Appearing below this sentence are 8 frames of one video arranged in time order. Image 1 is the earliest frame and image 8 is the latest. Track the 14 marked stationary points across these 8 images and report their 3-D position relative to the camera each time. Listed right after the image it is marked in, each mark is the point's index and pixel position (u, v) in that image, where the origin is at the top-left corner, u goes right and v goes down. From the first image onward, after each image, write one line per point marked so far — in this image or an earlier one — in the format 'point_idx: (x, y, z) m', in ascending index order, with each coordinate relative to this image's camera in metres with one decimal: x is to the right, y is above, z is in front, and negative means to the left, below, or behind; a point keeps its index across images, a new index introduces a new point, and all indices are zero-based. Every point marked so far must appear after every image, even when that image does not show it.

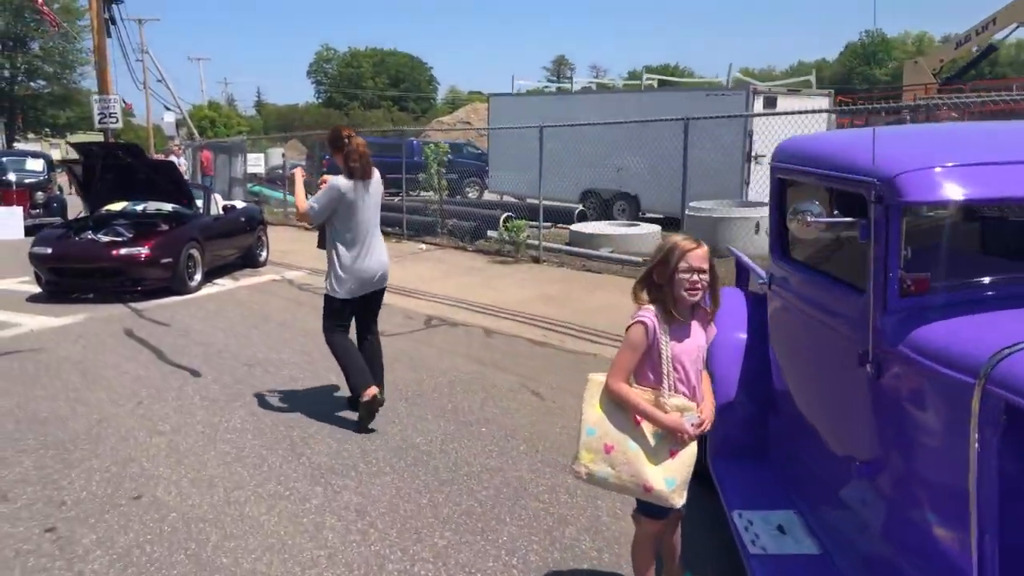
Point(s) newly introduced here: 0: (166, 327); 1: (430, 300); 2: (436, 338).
0: (-3.4, -0.4, +7.9) m
1: (-1.0, -0.1, +9.5) m
2: (-0.7, -0.5, +7.2) m
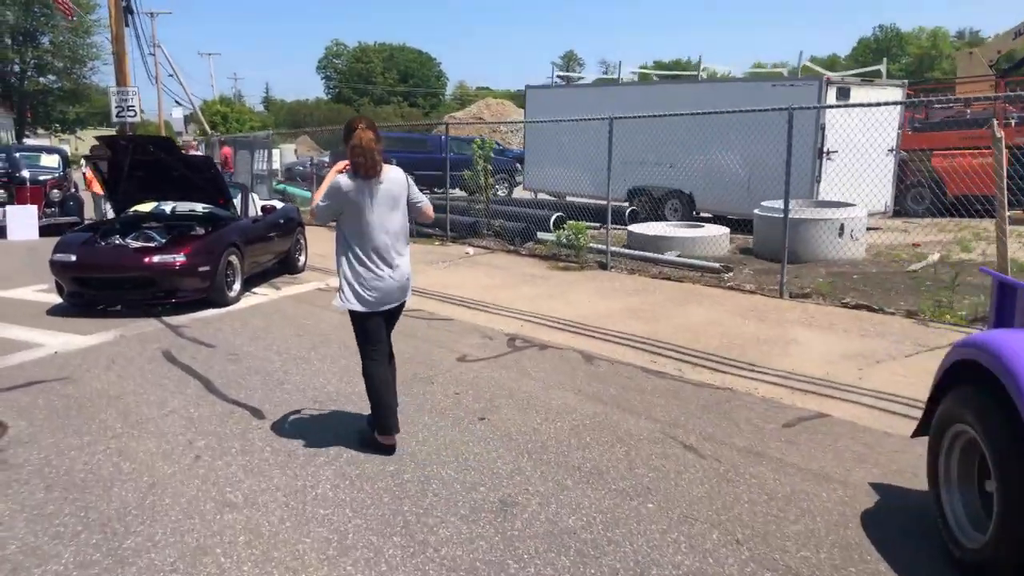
0: (-2.6, -0.5, +6.8) m
1: (-0.1, -0.3, +8.4) m
2: (+0.1, -0.6, +6.2) m
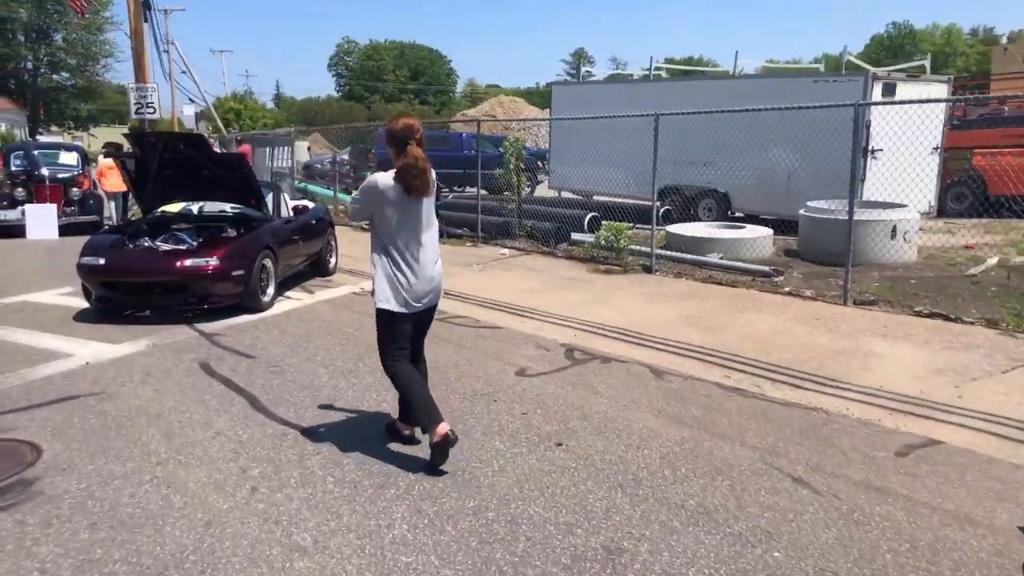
0: (-2.1, -0.6, +6.4) m
1: (+0.4, -0.3, +7.9) m
2: (+0.6, -0.7, +5.7) m
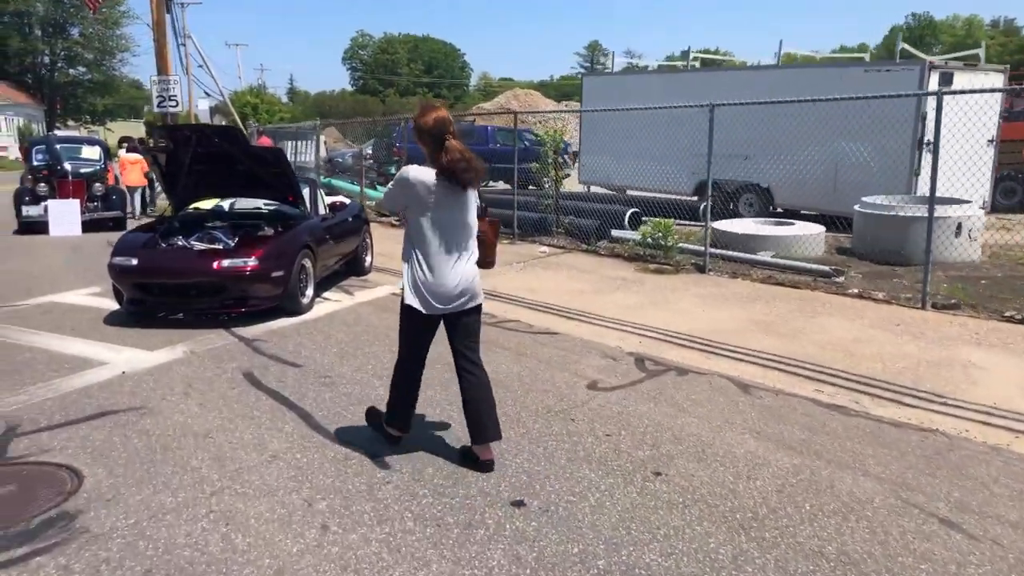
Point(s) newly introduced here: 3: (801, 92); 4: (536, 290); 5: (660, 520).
0: (-1.6, -0.6, +5.9) m
1: (+0.9, -0.3, +7.4) m
2: (+1.1, -0.7, +5.2) m
3: (+5.2, +3.5, +14.2) m
4: (+0.3, 0.0, +9.3) m
5: (+0.7, -1.0, +3.5) m
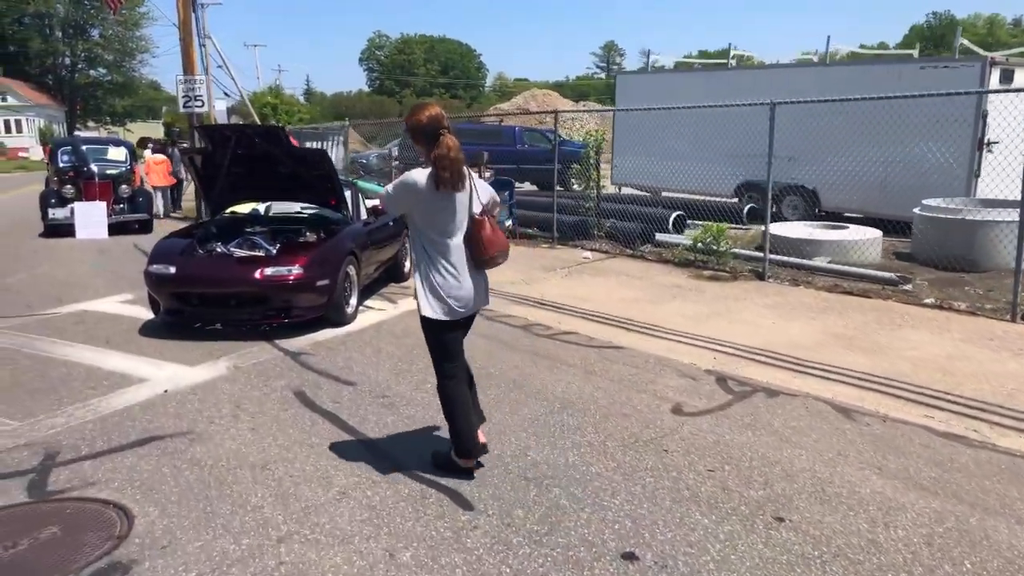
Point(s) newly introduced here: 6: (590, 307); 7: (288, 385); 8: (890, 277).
0: (-1.1, -0.7, +5.5) m
1: (+1.4, -0.4, +7.0) m
2: (+1.6, -0.8, +4.7) m
3: (+5.8, +3.4, +13.7) m
4: (+0.8, -0.1, +8.9) m
5: (+1.1, -1.1, +3.1) m
6: (+0.8, -0.2, +8.3) m
7: (-1.6, -0.7, +5.6) m
8: (+4.2, +0.1, +8.8) m
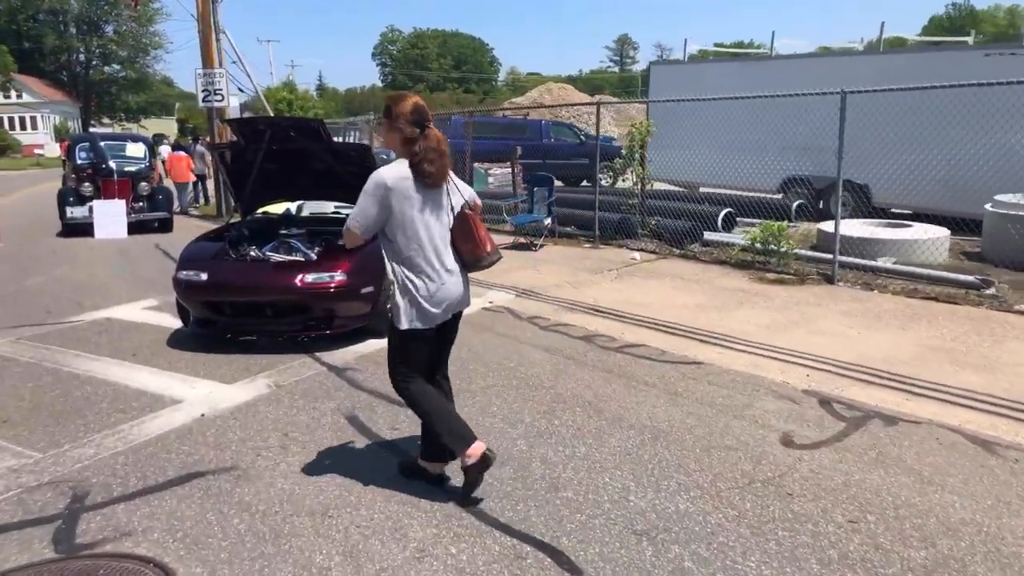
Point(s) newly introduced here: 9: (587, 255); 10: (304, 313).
0: (-0.6, -0.8, +4.9) m
1: (+1.9, -0.5, +6.3) m
2: (+2.0, -0.9, +4.1) m
3: (+6.4, +3.4, +12.9) m
4: (+1.4, -0.2, +8.2) m
5: (+1.6, -1.2, +2.4) m
6: (+1.3, -0.3, +7.7) m
7: (-1.1, -0.8, +5.0) m
8: (+4.7, +0.1, +8.2) m
9: (+1.0, +0.4, +10.7) m
10: (-1.7, -0.2, +6.4) m
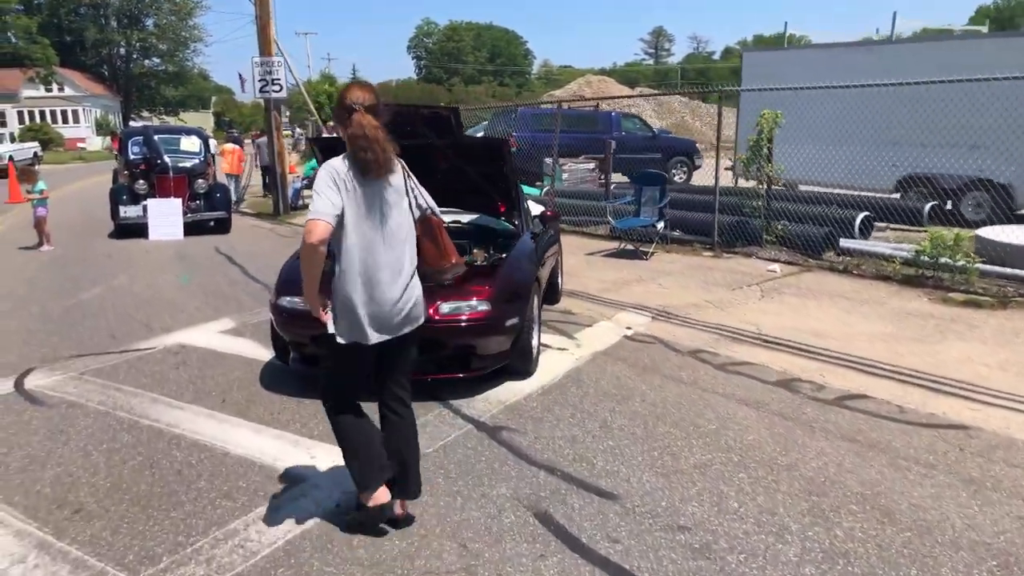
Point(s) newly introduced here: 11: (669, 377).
0: (+0.5, -1.0, +3.6) m
1: (+3.1, -0.7, +4.9) m
2: (+3.1, -1.1, +2.7) m
3: (+7.8, +3.2, +11.3) m
4: (+2.6, -0.4, +6.8) m
5: (+2.6, -1.5, +1.0) m
6: (+2.6, -0.5, +6.3) m
7: (0.0, -1.0, +3.7) m
8: (+6.0, -0.2, +6.6) m
9: (+2.4, +0.3, +9.3) m
10: (-0.5, -0.4, +5.1) m
11: (+1.1, -0.6, +5.5) m
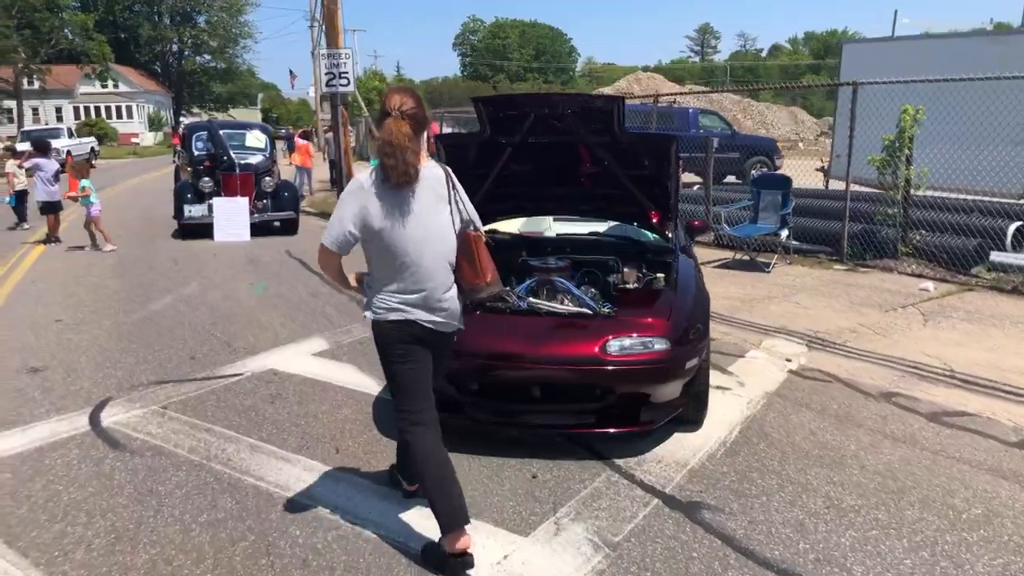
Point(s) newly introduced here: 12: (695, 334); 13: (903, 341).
0: (+1.4, -1.2, +2.5) m
1: (+4.0, -0.9, +3.7) m
2: (+4.0, -1.4, +1.5) m
3: (+9.1, +2.9, +9.9) m
4: (+3.6, -0.6, +5.7) m
5: (+3.3, -1.7, -0.1) m
6: (+3.6, -0.7, +5.2) m
7: (+0.9, -1.2, +2.7) m
8: (+7.0, -0.4, +5.3) m
9: (+3.5, +0.1, +8.2) m
10: (+0.5, -0.6, +4.1) m
11: (+2.1, -0.8, +4.4) m
12: (+1.0, -0.2, +4.3) m
13: (+3.2, -0.4, +6.5) m
